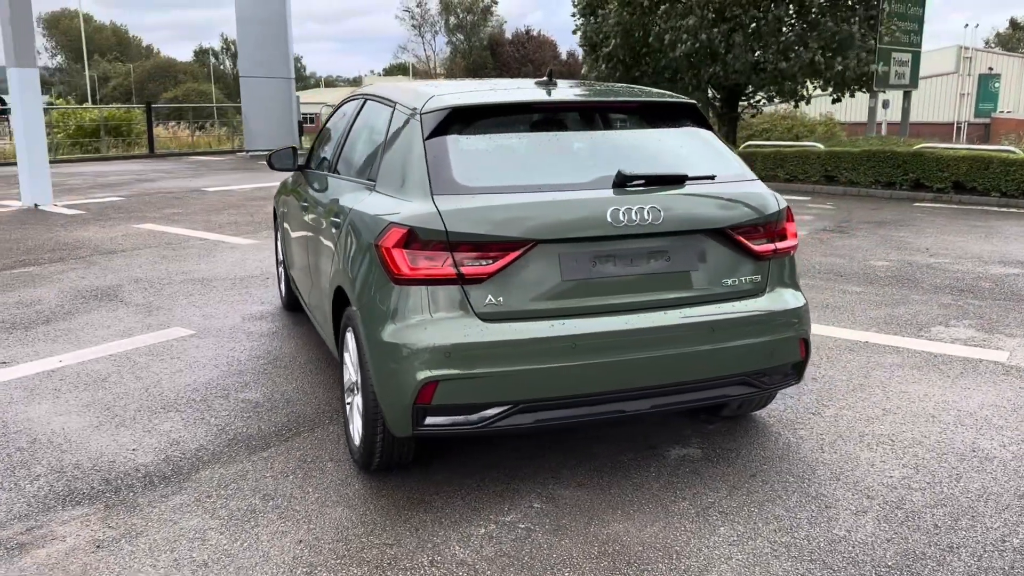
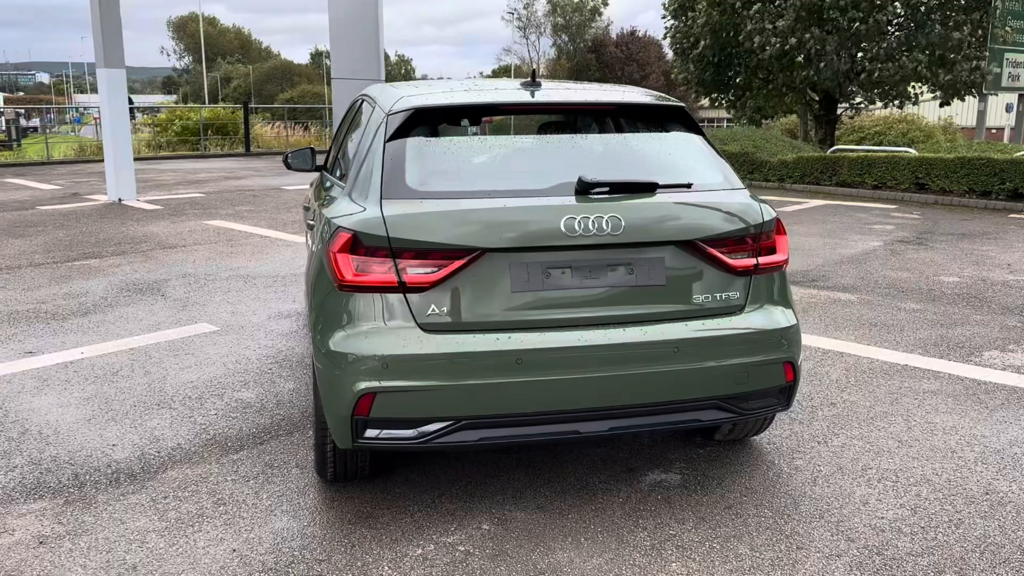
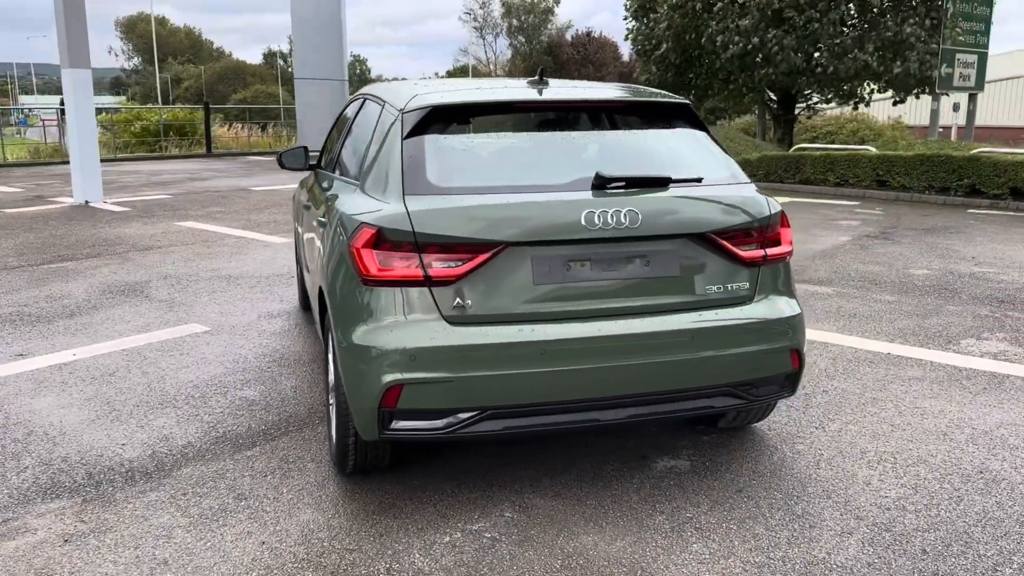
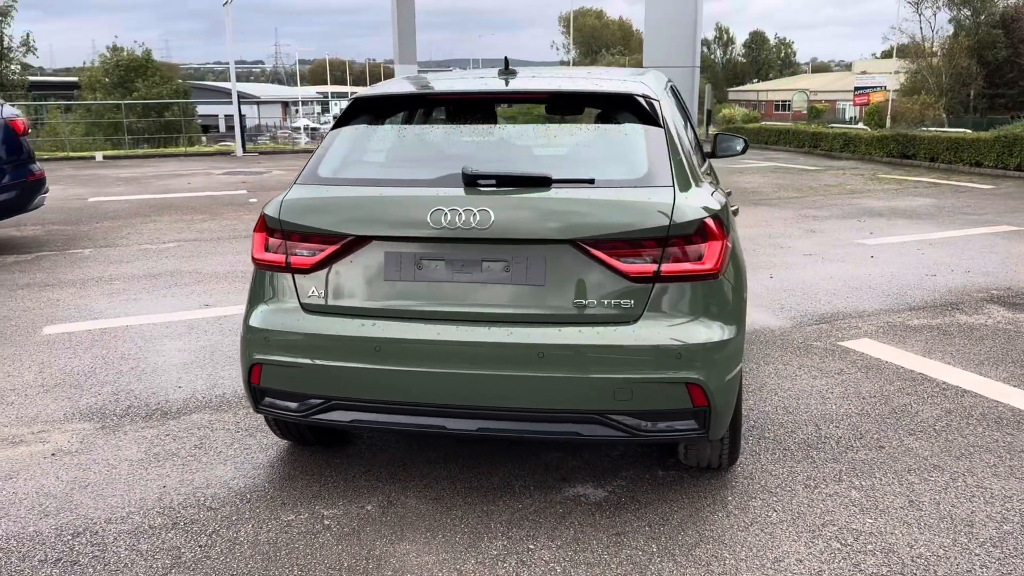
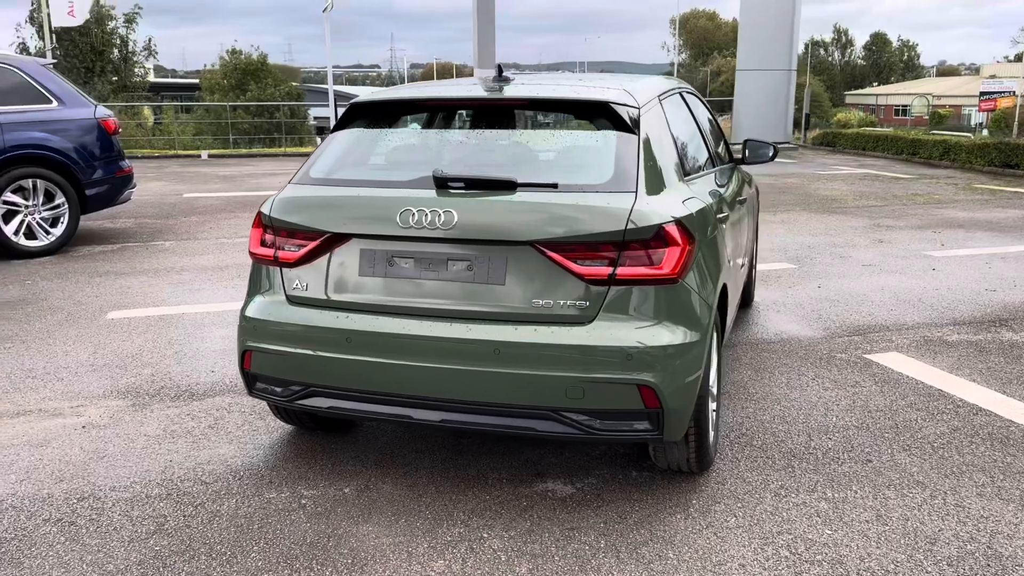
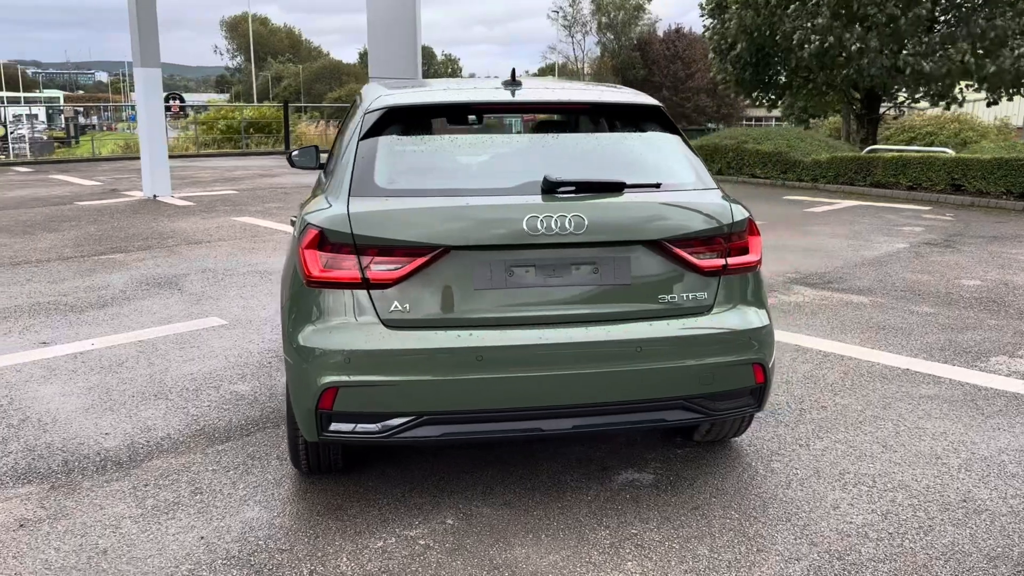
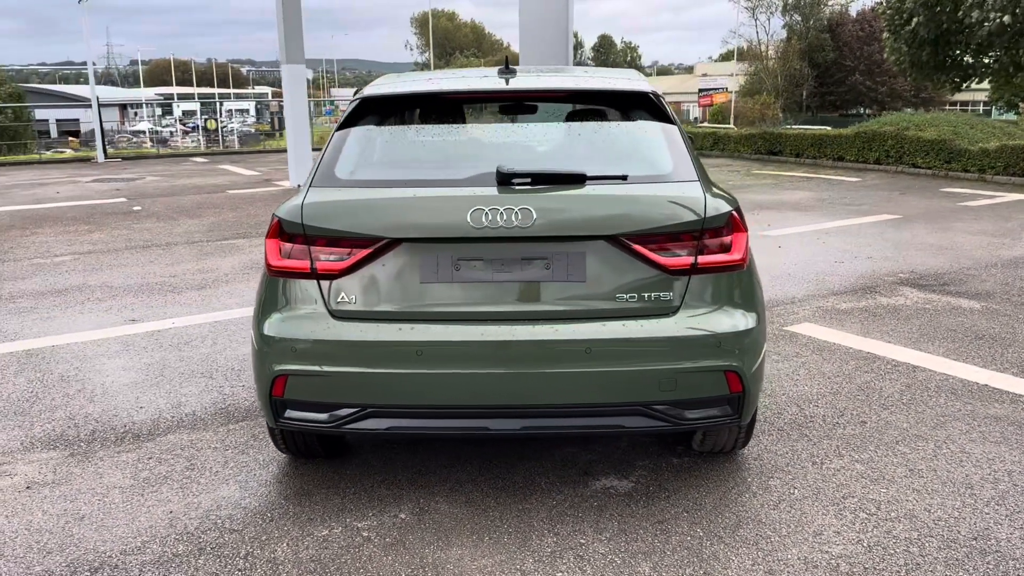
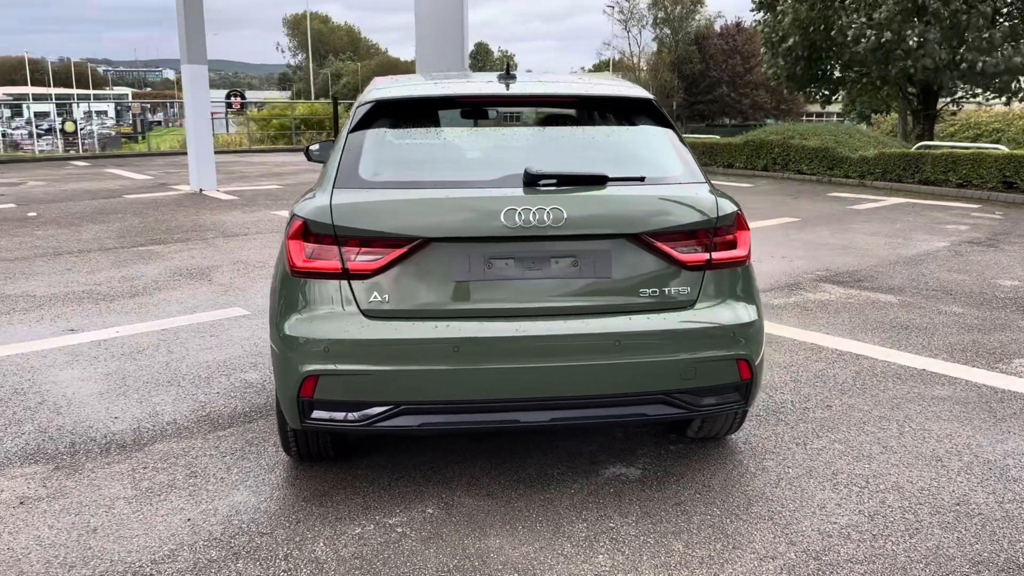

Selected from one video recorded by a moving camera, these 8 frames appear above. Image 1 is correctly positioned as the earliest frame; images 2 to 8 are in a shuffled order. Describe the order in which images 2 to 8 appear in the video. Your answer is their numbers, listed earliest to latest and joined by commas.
3, 2, 6, 8, 7, 4, 5
